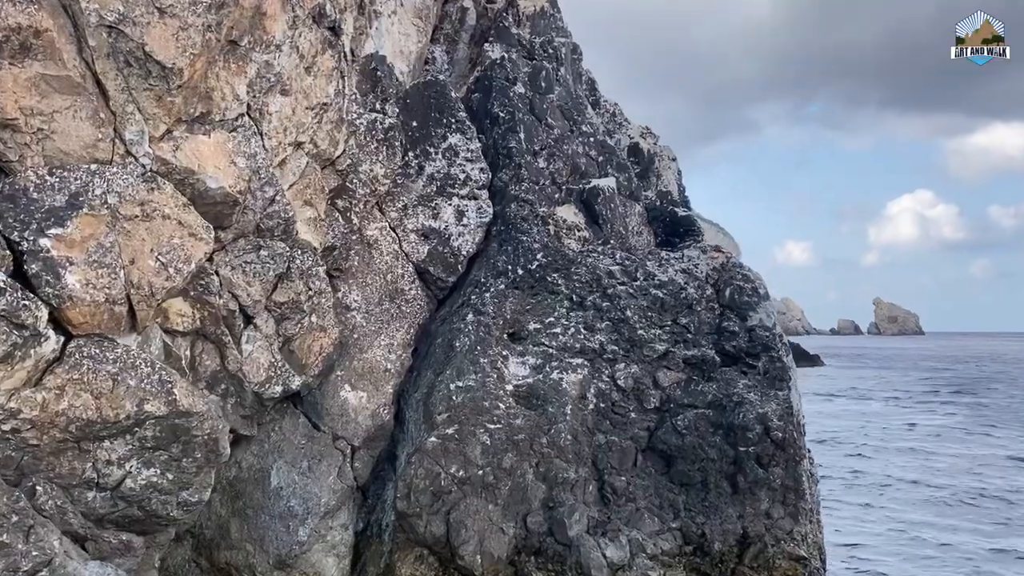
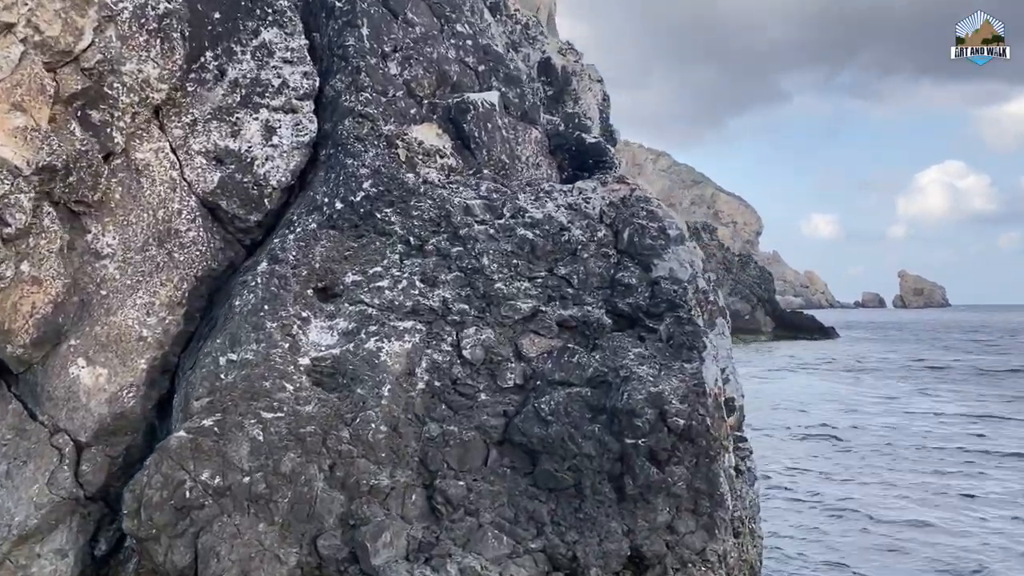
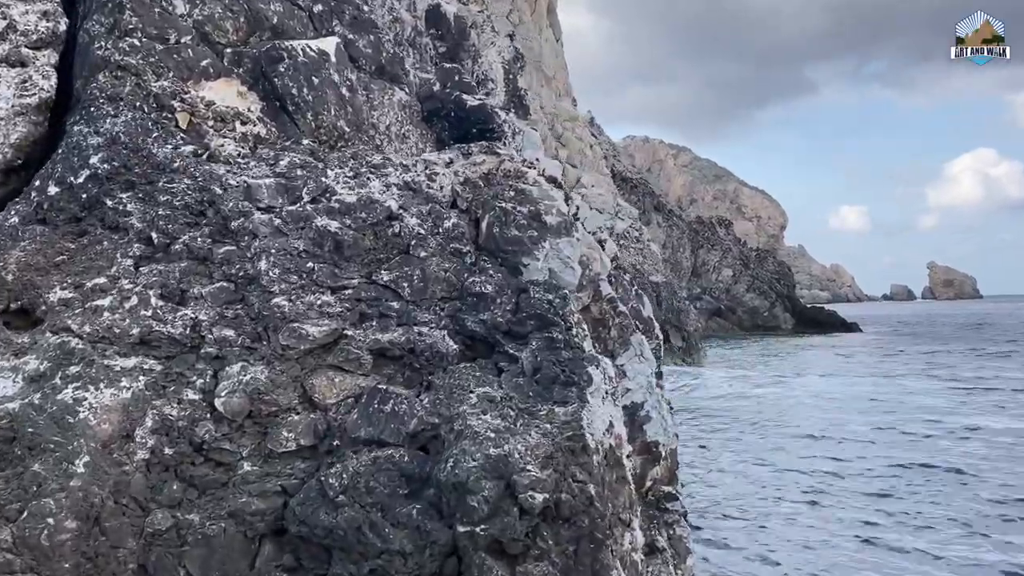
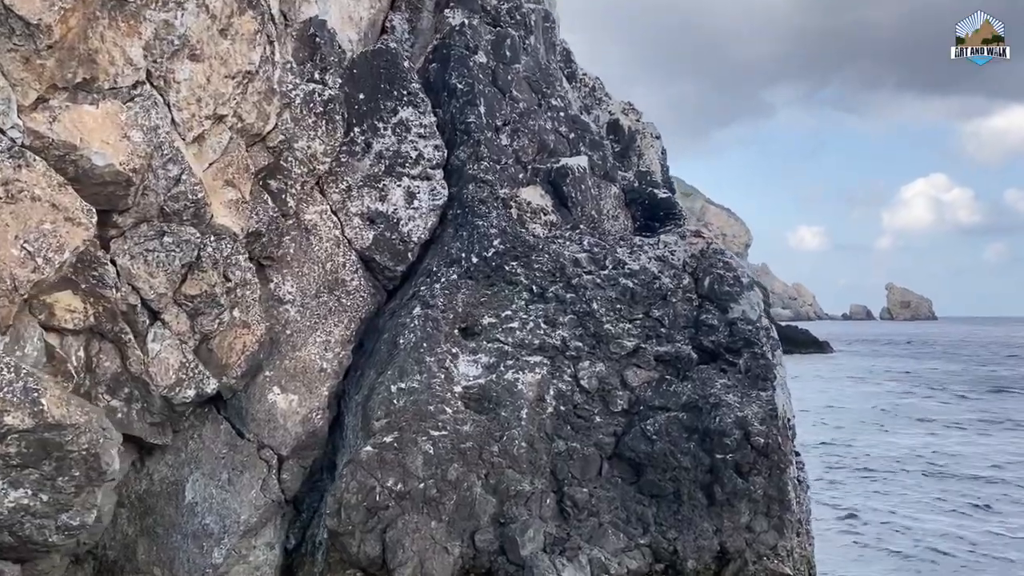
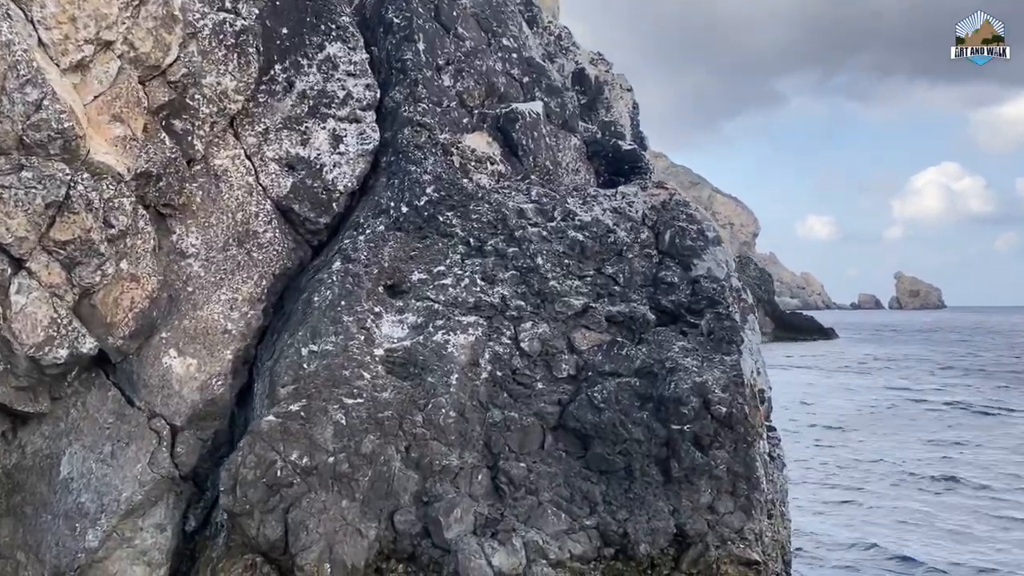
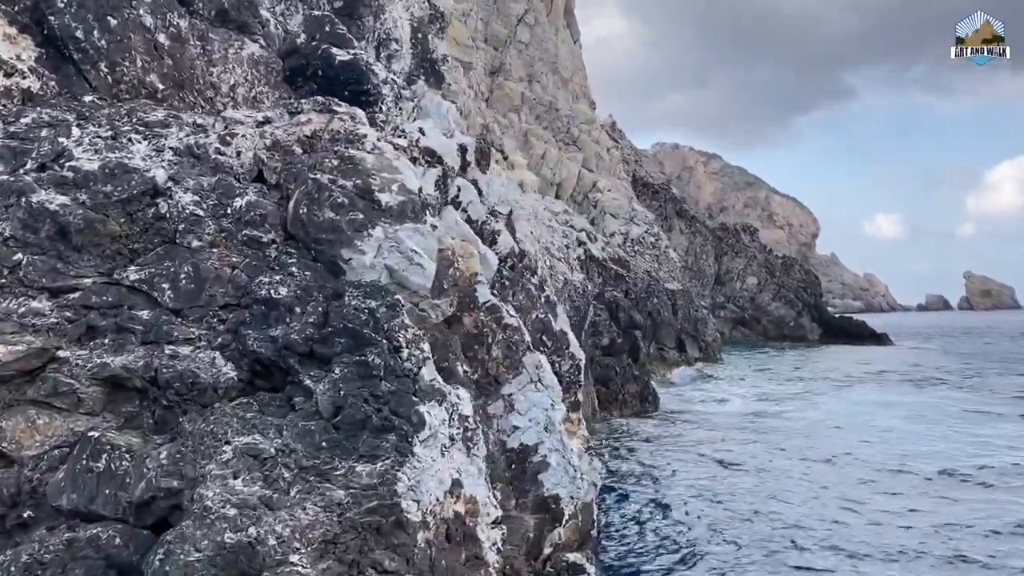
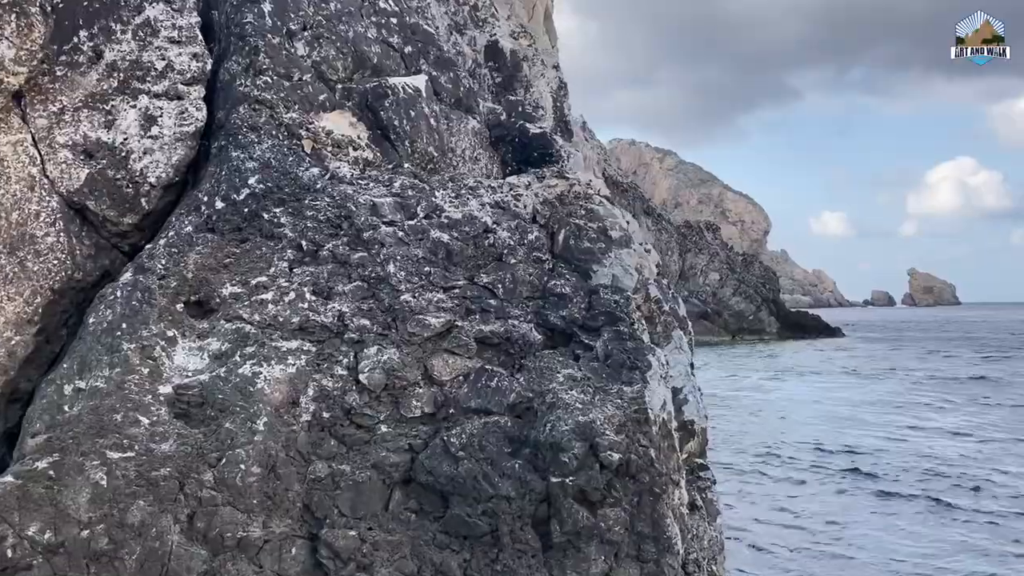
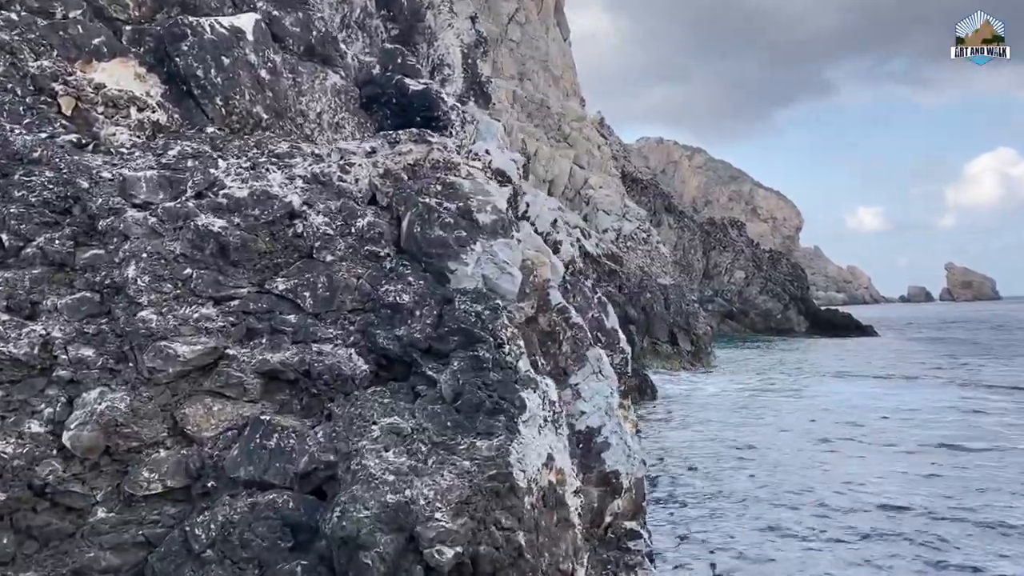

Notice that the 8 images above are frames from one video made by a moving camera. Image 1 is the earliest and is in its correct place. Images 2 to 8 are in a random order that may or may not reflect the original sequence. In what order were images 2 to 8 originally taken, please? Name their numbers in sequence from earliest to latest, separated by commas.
4, 5, 2, 7, 3, 8, 6
